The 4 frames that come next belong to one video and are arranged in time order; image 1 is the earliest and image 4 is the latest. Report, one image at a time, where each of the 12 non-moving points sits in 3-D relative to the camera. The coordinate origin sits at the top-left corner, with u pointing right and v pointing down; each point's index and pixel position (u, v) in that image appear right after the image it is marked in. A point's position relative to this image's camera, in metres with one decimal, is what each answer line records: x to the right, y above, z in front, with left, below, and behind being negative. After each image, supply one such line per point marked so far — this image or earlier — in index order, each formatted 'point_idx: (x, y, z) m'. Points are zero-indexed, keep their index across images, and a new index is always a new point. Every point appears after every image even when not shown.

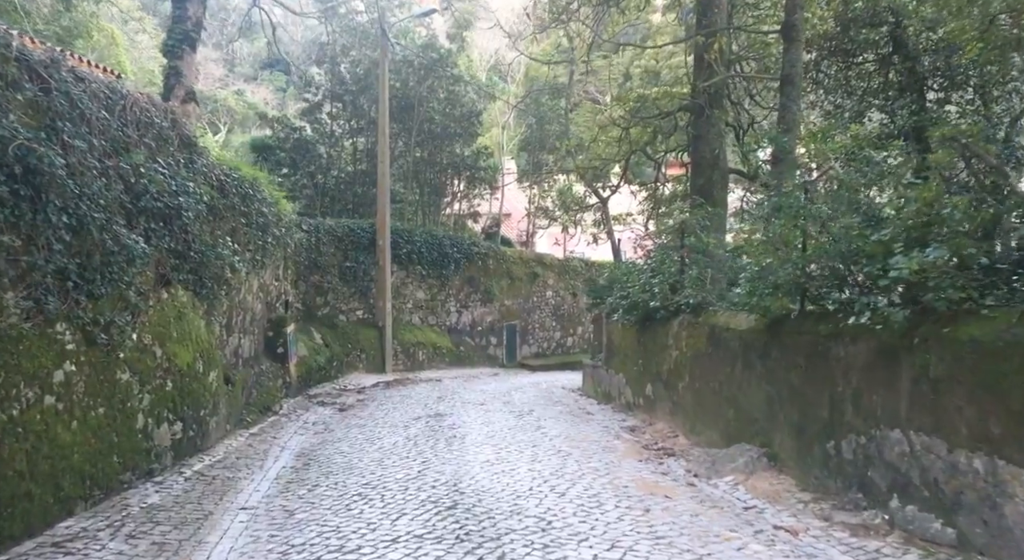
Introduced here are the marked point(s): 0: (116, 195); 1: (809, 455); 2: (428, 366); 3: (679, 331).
0: (-3.3, +0.7, +6.4) m
1: (+2.2, -1.3, +5.8) m
2: (-2.0, -2.1, +18.7) m
3: (+1.9, -0.6, +8.8) m
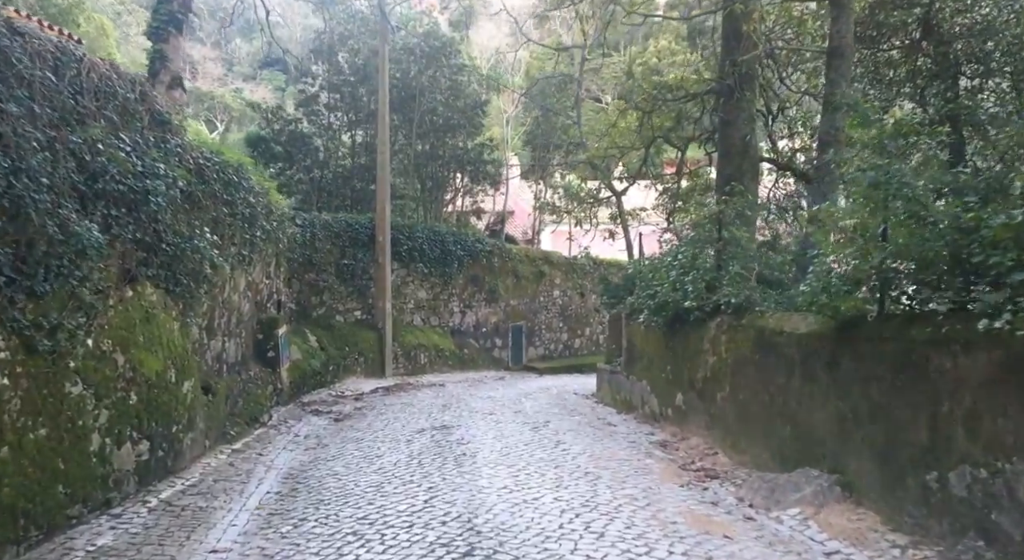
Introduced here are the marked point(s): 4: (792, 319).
0: (-3.1, +0.7, +5.4) m
1: (+2.4, -1.3, +4.8) m
2: (-1.8, -2.0, +17.7) m
3: (+2.1, -0.5, +7.8) m
4: (+2.3, -0.3, +6.5) m
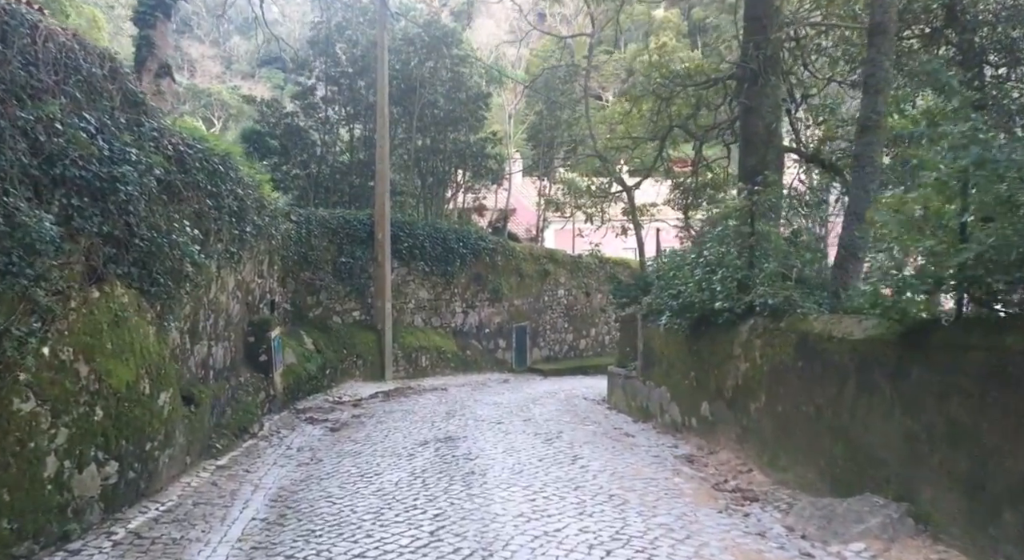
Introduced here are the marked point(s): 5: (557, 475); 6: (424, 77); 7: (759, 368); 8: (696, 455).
0: (-3.0, +0.8, +4.7) m
1: (+2.5, -1.3, +4.1) m
2: (-1.7, -2.0, +17.0) m
3: (+2.2, -0.5, +7.1) m
4: (+2.5, -0.3, +5.8) m
5: (+0.4, -1.6, +6.5) m
6: (-2.2, +5.0, +19.2) m
7: (+2.2, -0.8, +6.9) m
8: (+1.8, -1.7, +7.7) m
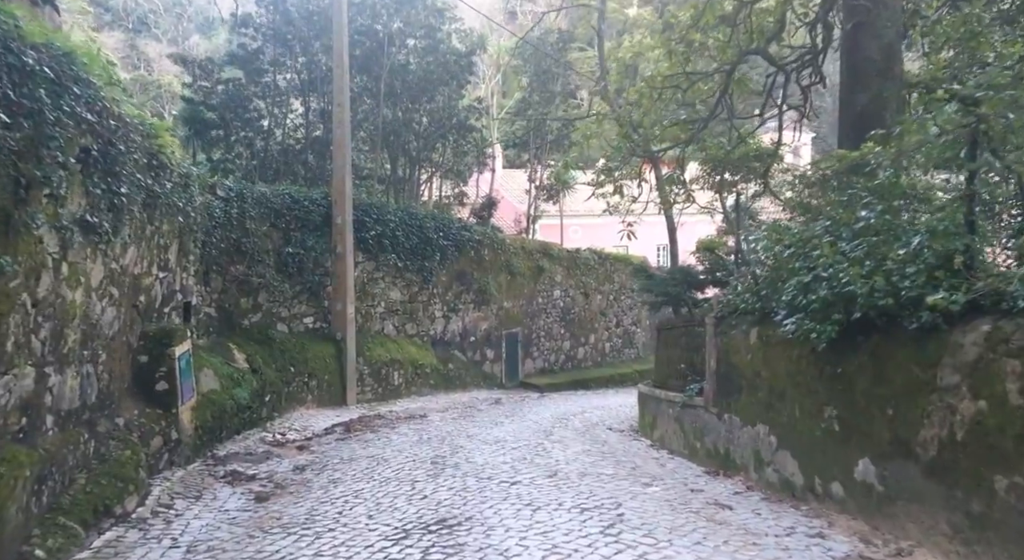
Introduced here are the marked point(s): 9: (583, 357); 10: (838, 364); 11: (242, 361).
0: (-2.6, +0.9, +1.3) m
1: (+2.9, -1.1, +0.9) m
2: (-1.8, -2.0, +13.6) m
3: (+2.4, -0.4, +3.9) m
4: (+2.8, -0.2, +2.6) m
5: (+0.7, -1.5, +3.3) m
6: (-2.4, +5.0, +15.8) m
7: (+2.5, -0.6, +3.8) m
8: (+2.1, -1.6, +4.5) m
9: (+1.8, -2.0, +19.8) m
10: (+2.2, -0.5, +5.2) m
11: (-3.4, -1.0, +9.8) m
